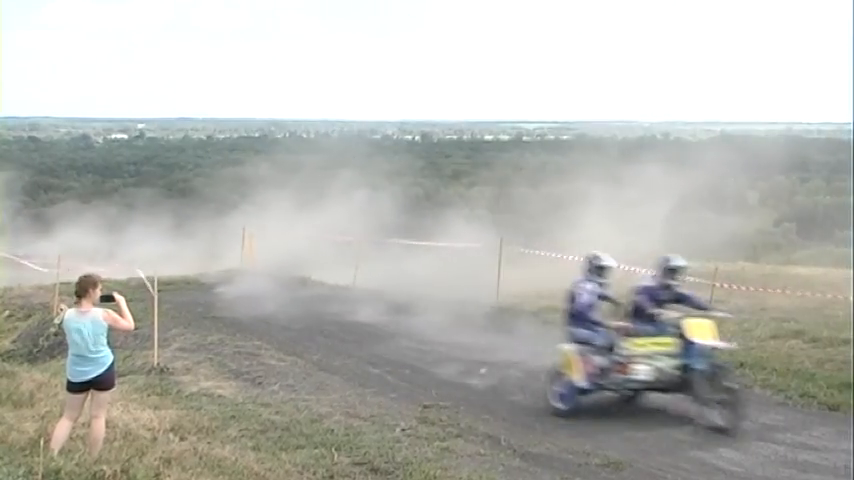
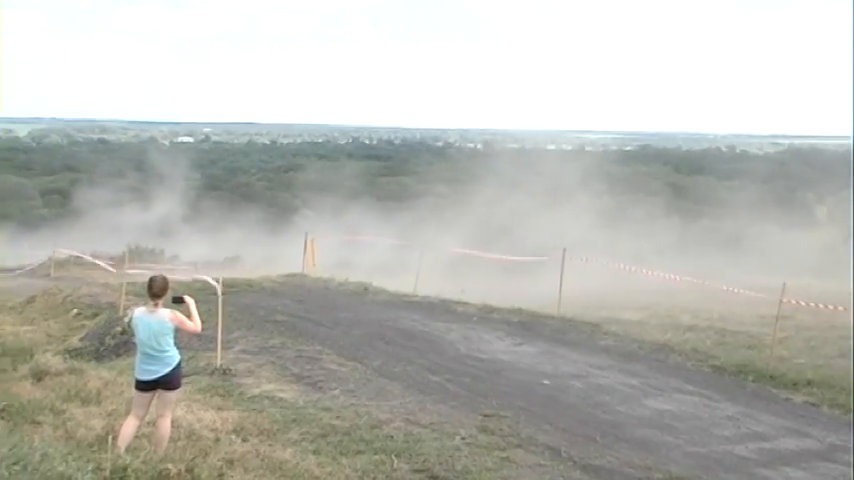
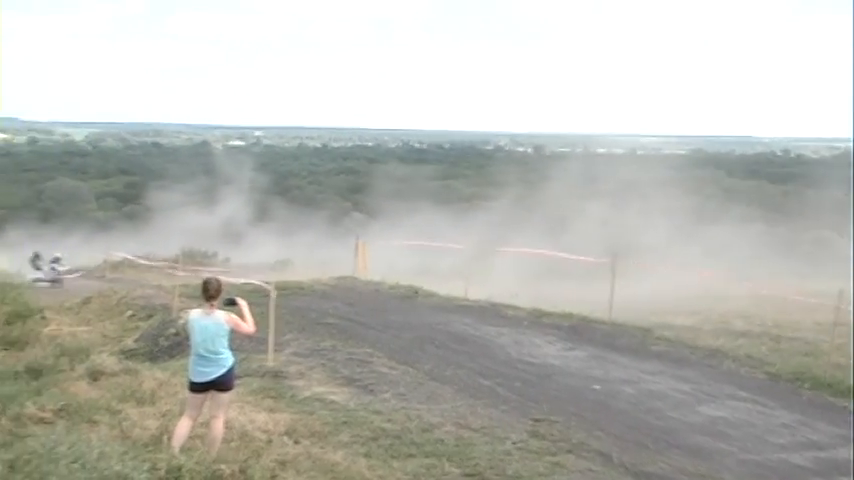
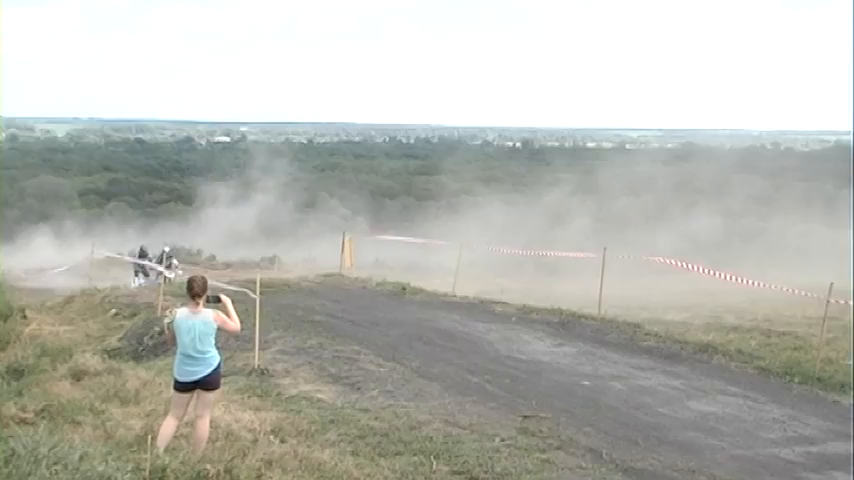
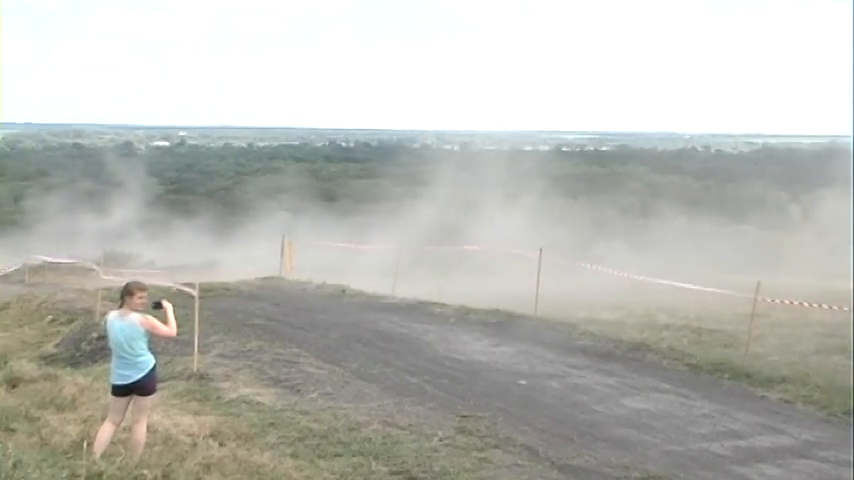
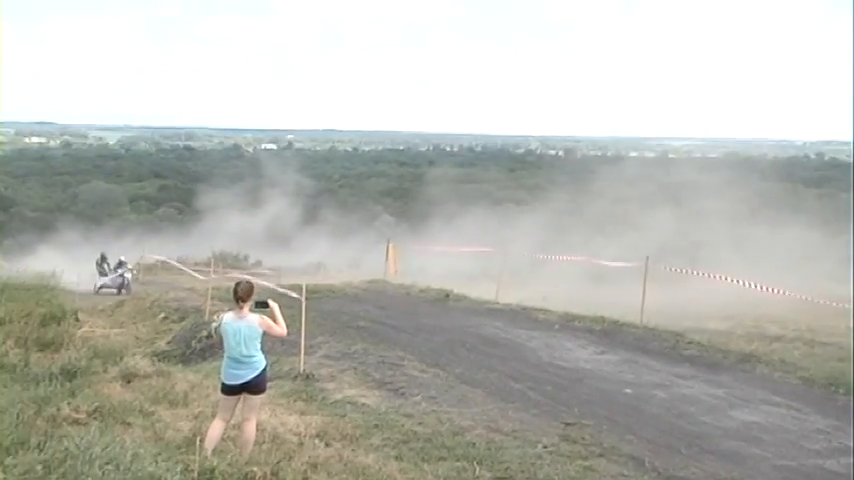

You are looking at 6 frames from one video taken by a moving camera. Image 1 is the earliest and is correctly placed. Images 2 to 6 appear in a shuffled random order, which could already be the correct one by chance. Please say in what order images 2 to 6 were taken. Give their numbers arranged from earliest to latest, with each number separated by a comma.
5, 2, 3, 6, 4
